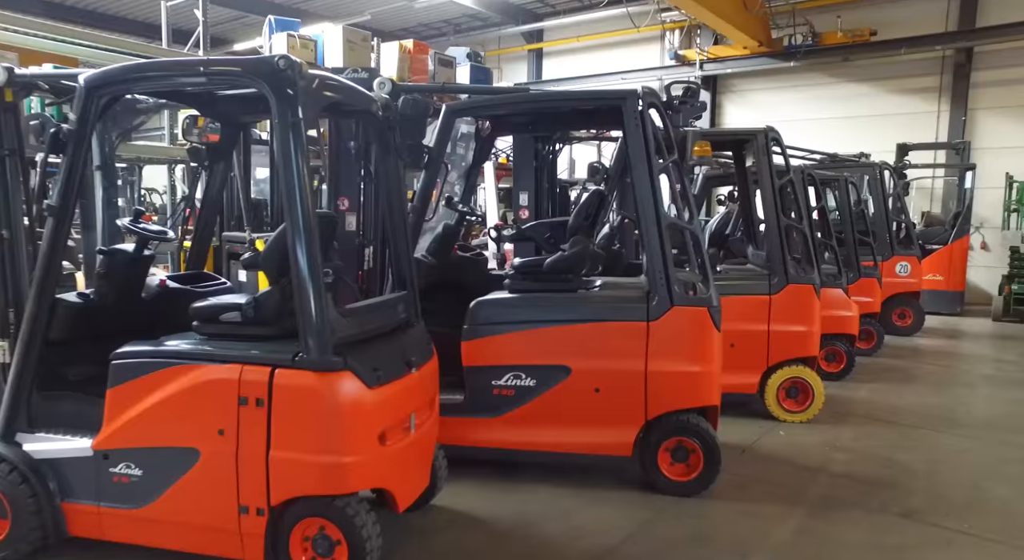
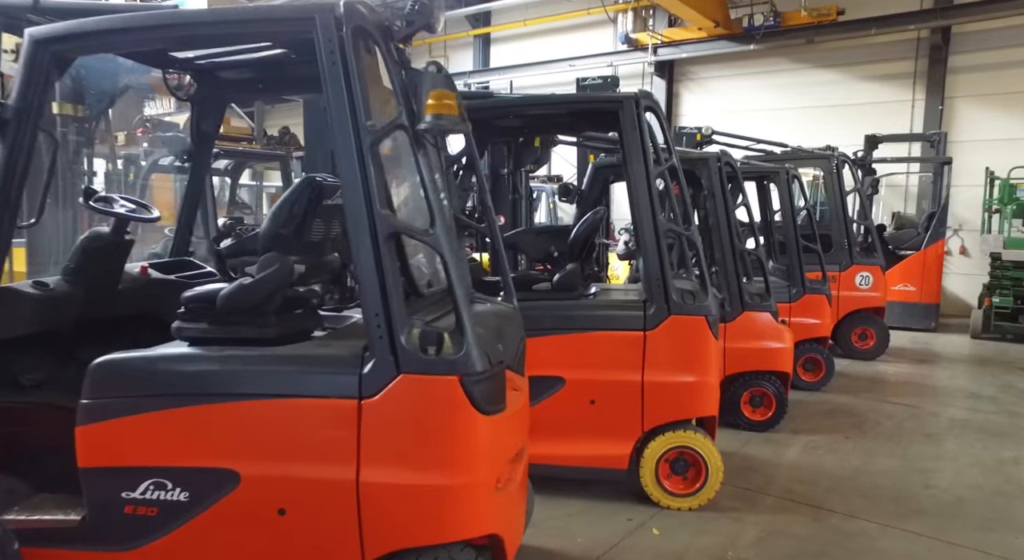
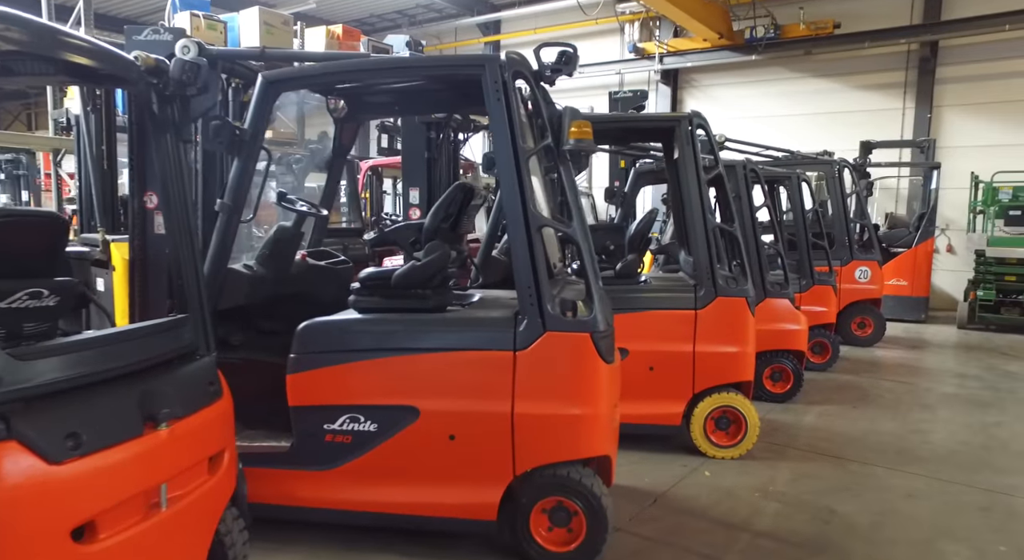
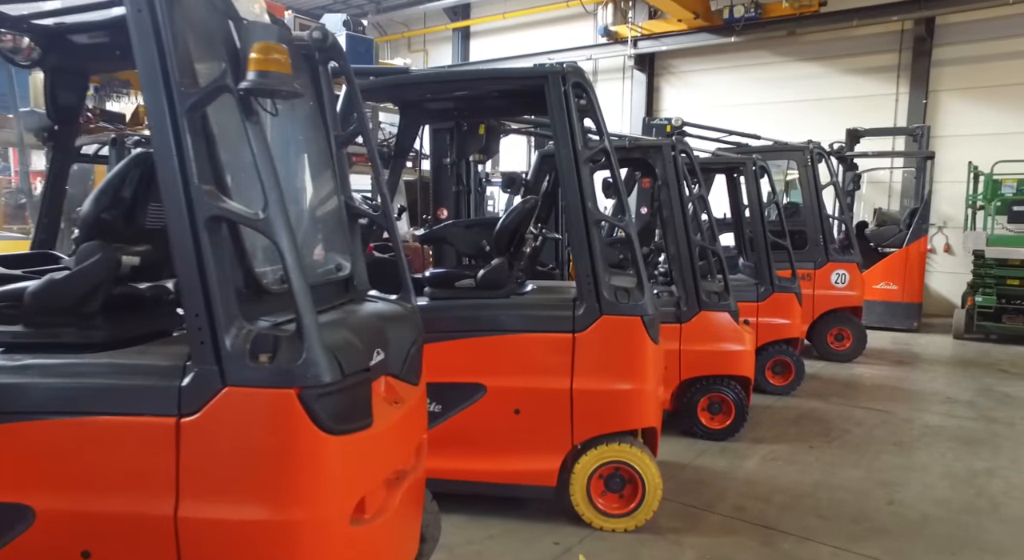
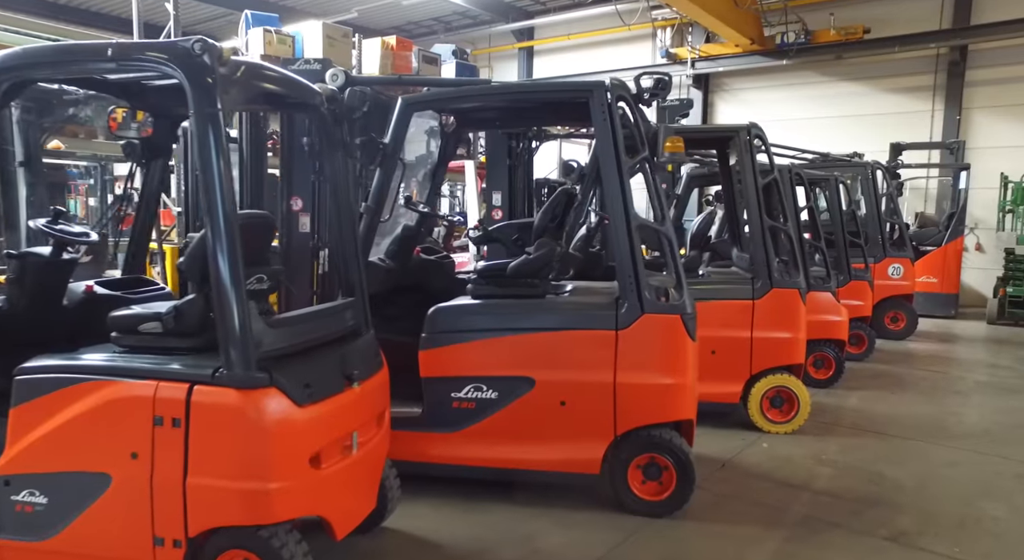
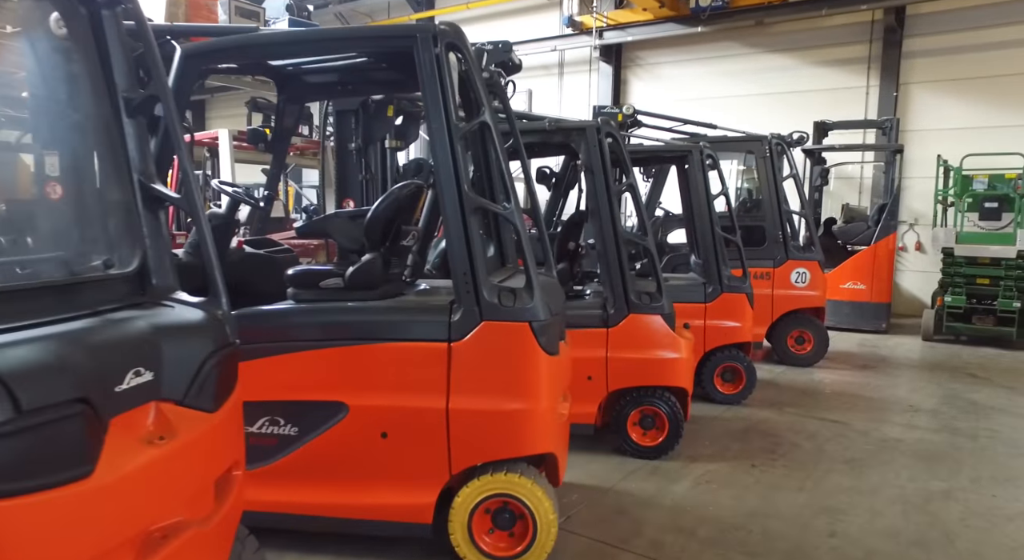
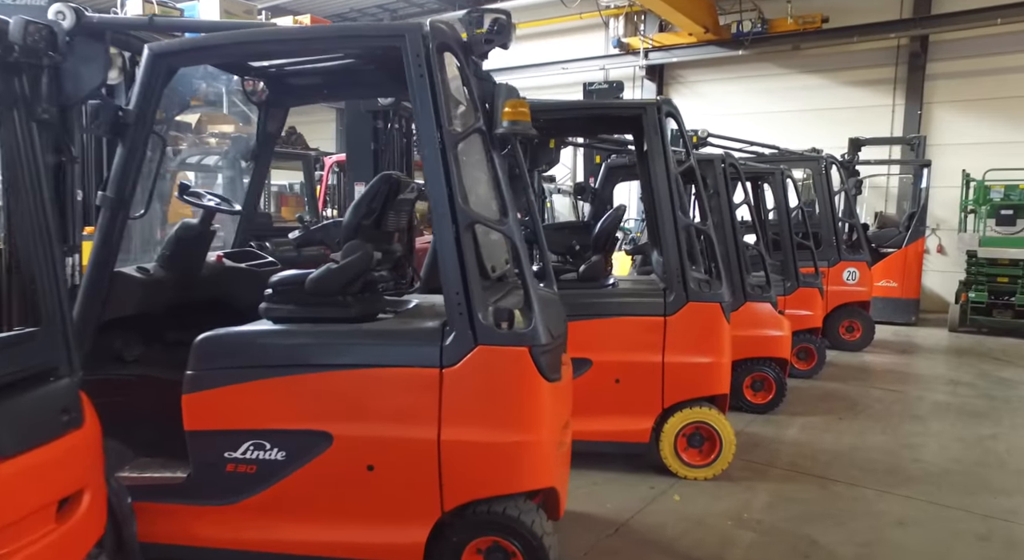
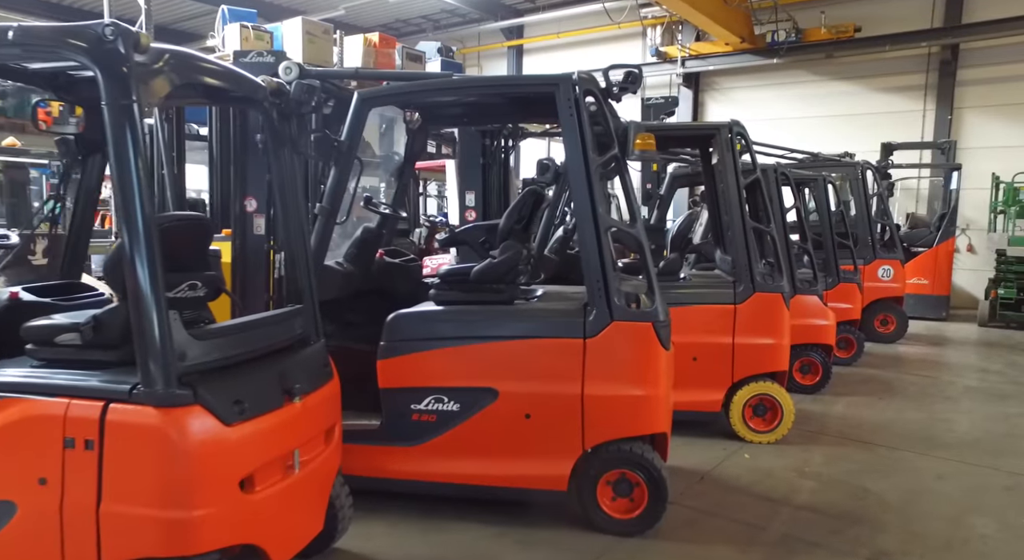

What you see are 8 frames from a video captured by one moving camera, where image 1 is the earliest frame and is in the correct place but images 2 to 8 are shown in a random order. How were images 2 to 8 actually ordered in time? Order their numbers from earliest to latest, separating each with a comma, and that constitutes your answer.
5, 8, 3, 7, 2, 4, 6
